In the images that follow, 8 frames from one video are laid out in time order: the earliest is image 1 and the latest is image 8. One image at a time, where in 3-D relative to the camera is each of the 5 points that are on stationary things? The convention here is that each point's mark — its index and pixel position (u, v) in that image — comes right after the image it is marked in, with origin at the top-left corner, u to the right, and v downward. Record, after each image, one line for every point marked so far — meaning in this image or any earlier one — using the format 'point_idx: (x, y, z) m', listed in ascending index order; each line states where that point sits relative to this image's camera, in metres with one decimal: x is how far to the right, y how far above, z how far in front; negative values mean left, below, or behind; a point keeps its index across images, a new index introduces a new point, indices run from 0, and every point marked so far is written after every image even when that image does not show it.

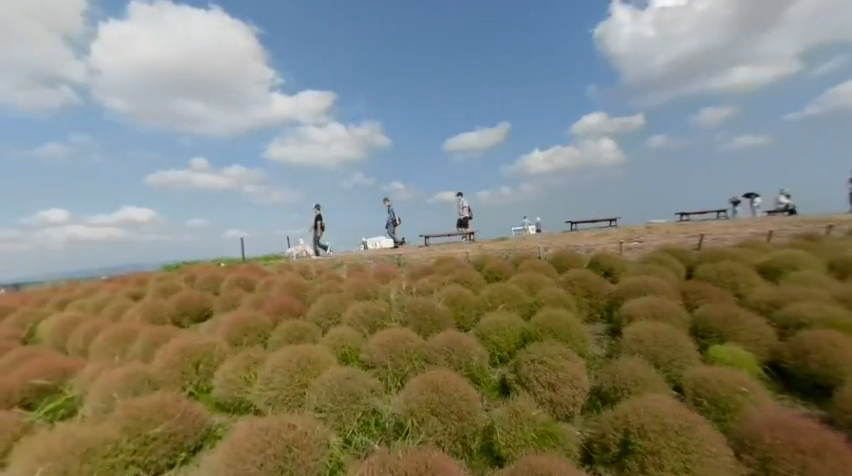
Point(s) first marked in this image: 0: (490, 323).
0: (+1.5, -2.0, +4.8) m
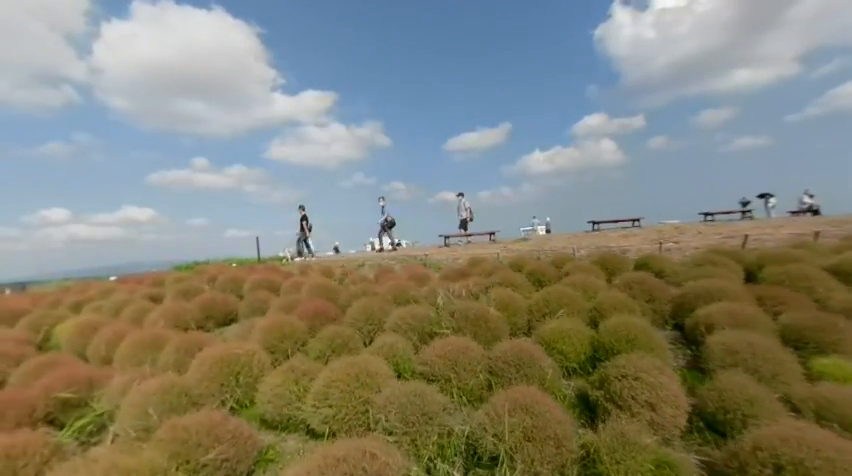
0: (+2.8, -2.0, +4.4) m
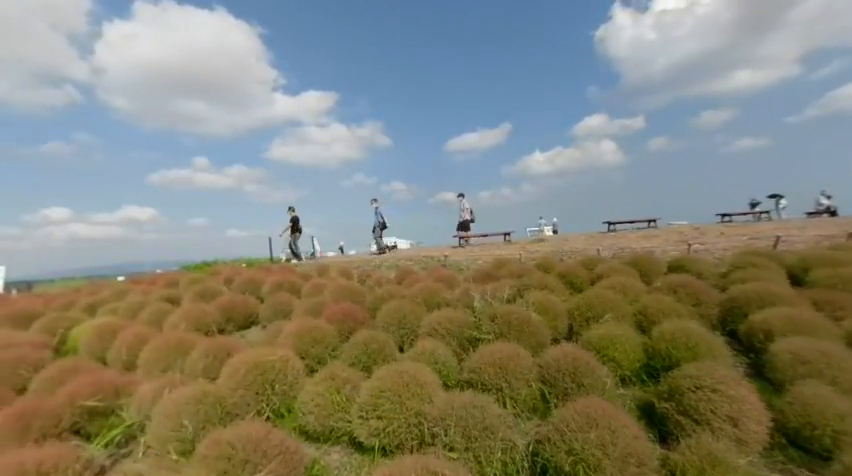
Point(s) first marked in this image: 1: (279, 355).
0: (+3.7, -2.0, +4.2) m
1: (-3.0, -2.4, +4.2) m
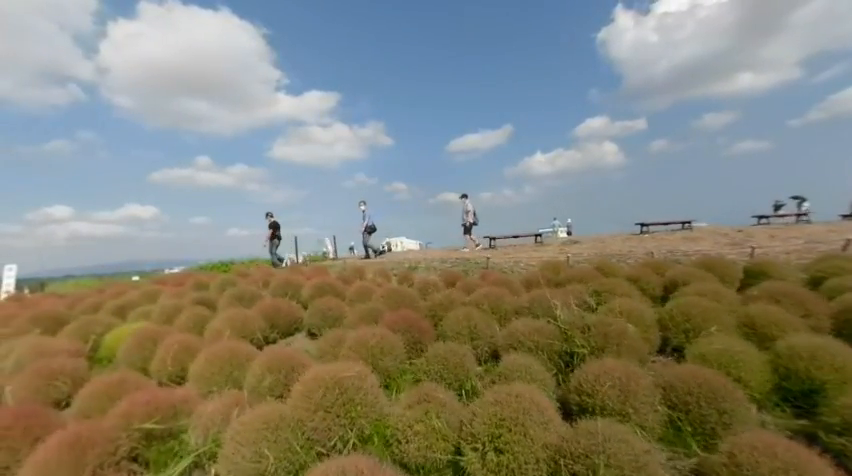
0: (+5.4, -2.1, +3.7) m
1: (-1.3, -2.4, +3.7) m
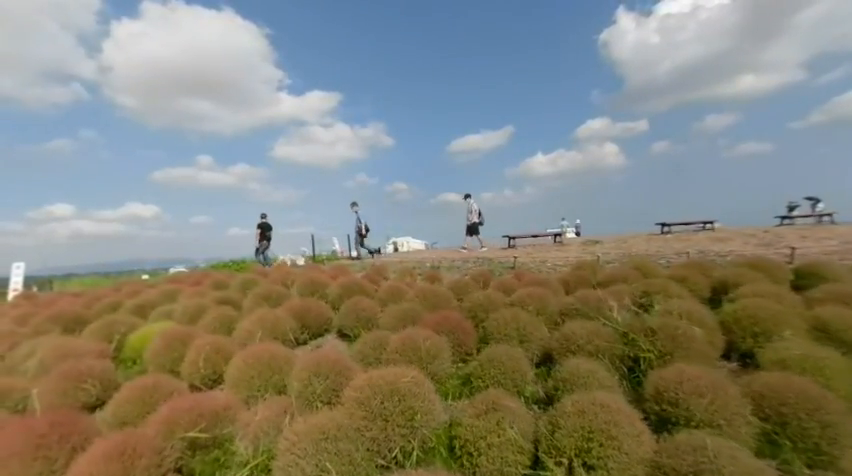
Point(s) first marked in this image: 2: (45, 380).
0: (+6.4, -2.1, +3.5) m
1: (-0.3, -2.4, +3.5) m
2: (-7.9, -3.0, +4.2) m
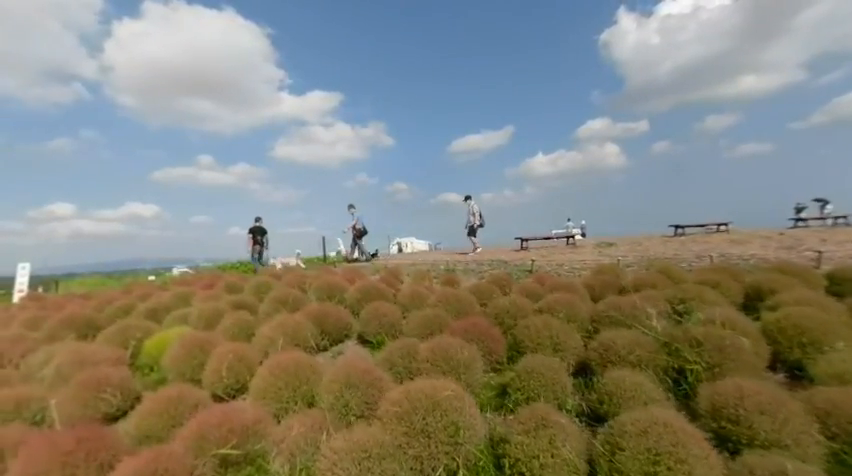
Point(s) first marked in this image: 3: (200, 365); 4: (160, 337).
0: (+7.1, -2.2, +3.3) m
1: (+0.4, -2.5, +3.3) m
2: (-7.3, -3.0, +4.1) m
3: (-5.2, -2.9, +4.7) m
4: (-7.0, -2.6, +5.4) m
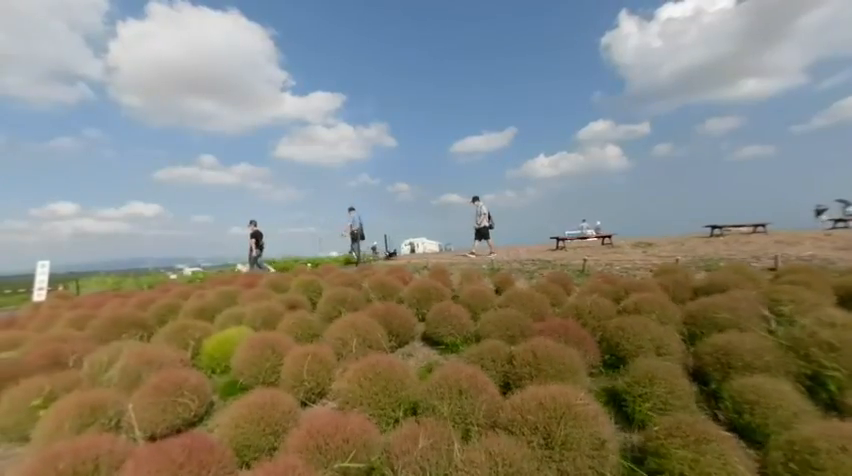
0: (+9.0, -2.1, +3.0) m
1: (+2.3, -2.3, +3.0) m
2: (-5.4, -2.9, +3.8) m
3: (-3.3, -2.8, +4.4) m
4: (-5.1, -2.5, +5.1) m
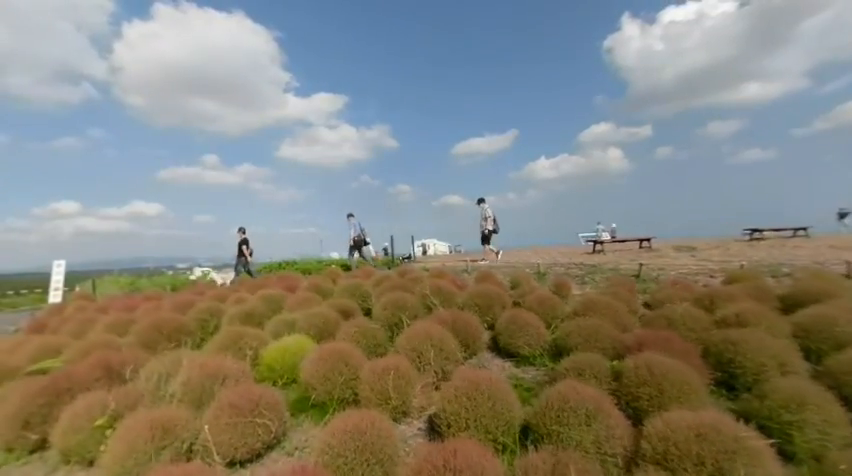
0: (+10.8, -2.2, +2.6) m
1: (+4.1, -2.4, +2.6) m
2: (-3.6, -2.9, +3.4) m
3: (-1.5, -2.8, +4.0) m
4: (-3.4, -2.5, +4.7) m
